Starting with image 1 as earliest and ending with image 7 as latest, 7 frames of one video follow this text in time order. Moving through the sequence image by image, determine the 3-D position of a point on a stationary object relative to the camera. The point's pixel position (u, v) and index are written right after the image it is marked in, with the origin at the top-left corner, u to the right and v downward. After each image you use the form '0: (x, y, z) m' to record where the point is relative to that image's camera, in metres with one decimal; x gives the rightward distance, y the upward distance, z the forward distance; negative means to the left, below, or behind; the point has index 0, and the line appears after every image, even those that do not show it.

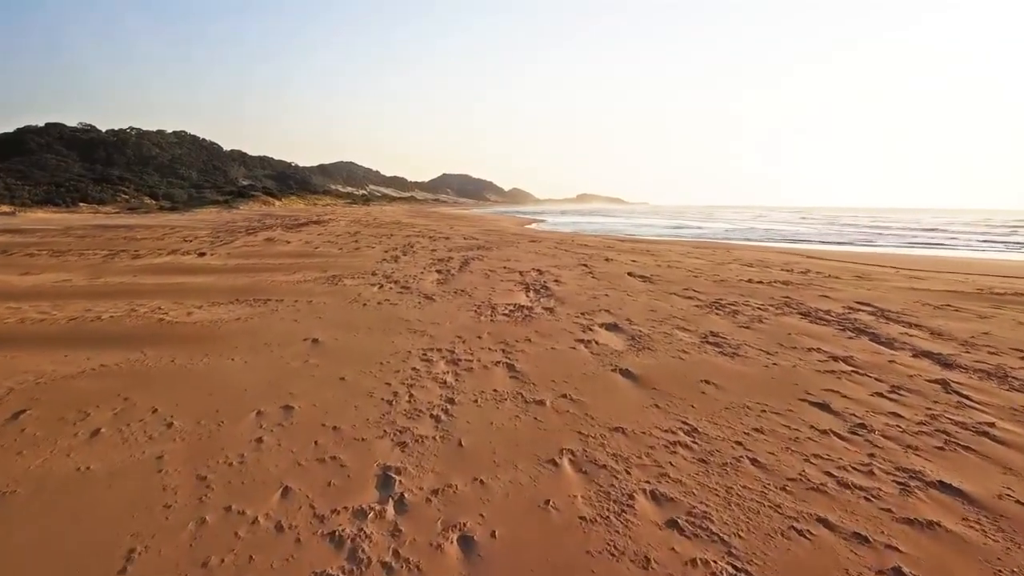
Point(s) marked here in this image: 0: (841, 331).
0: (+2.2, -0.3, +5.7) m
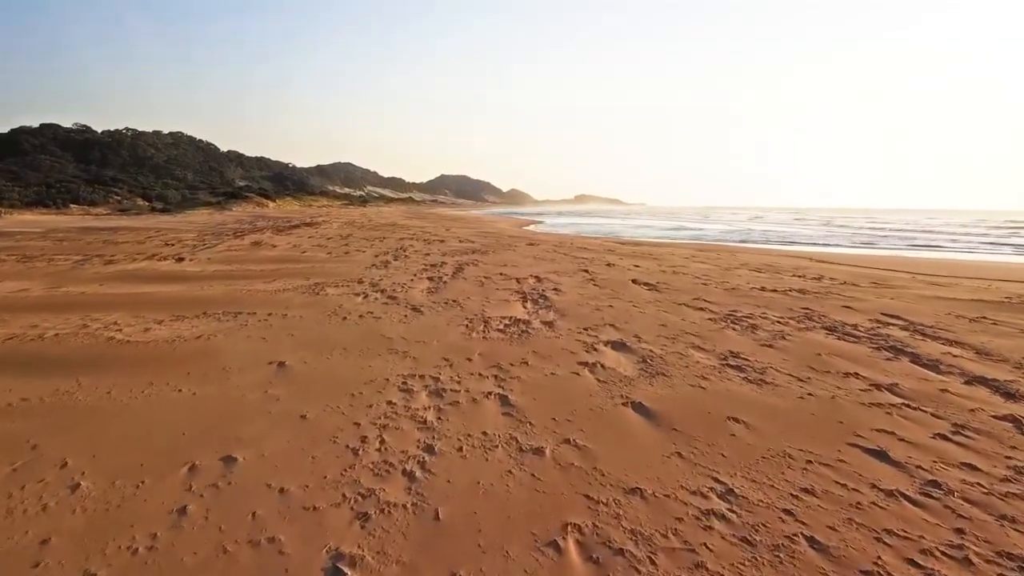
0: (+2.2, -0.4, +5.1) m
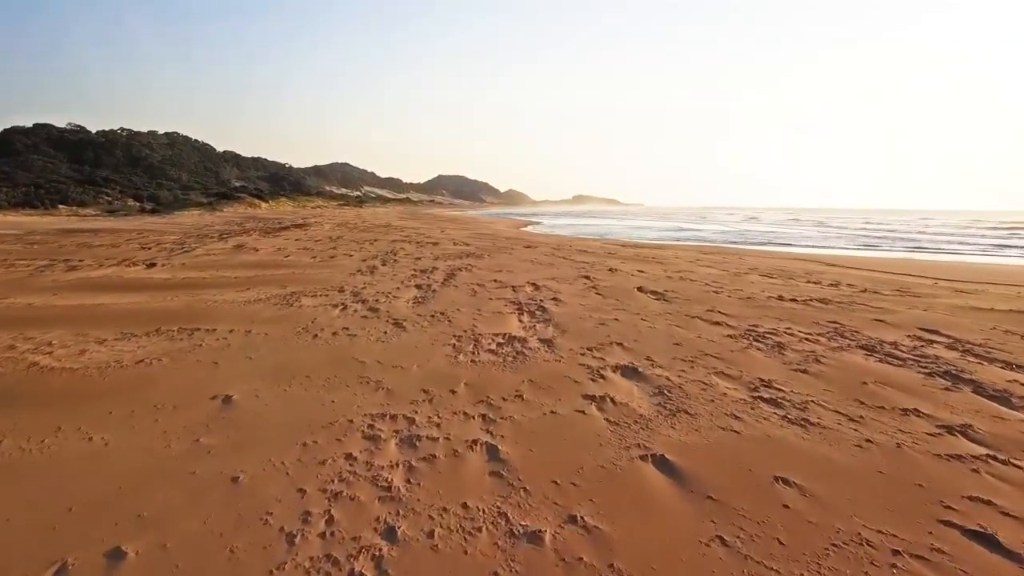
0: (+2.1, -0.5, +4.3) m
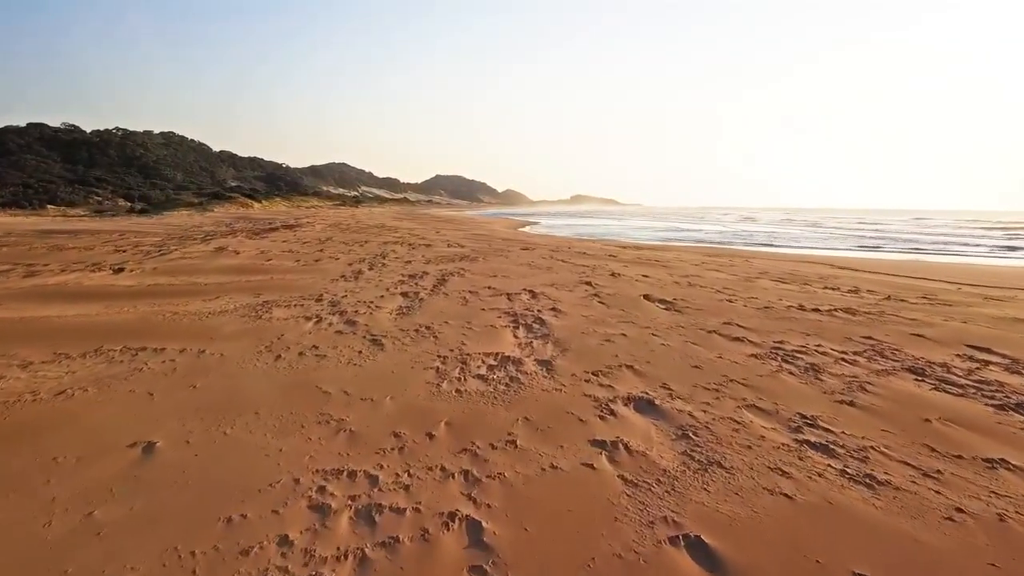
0: (+2.1, -0.5, +3.6) m
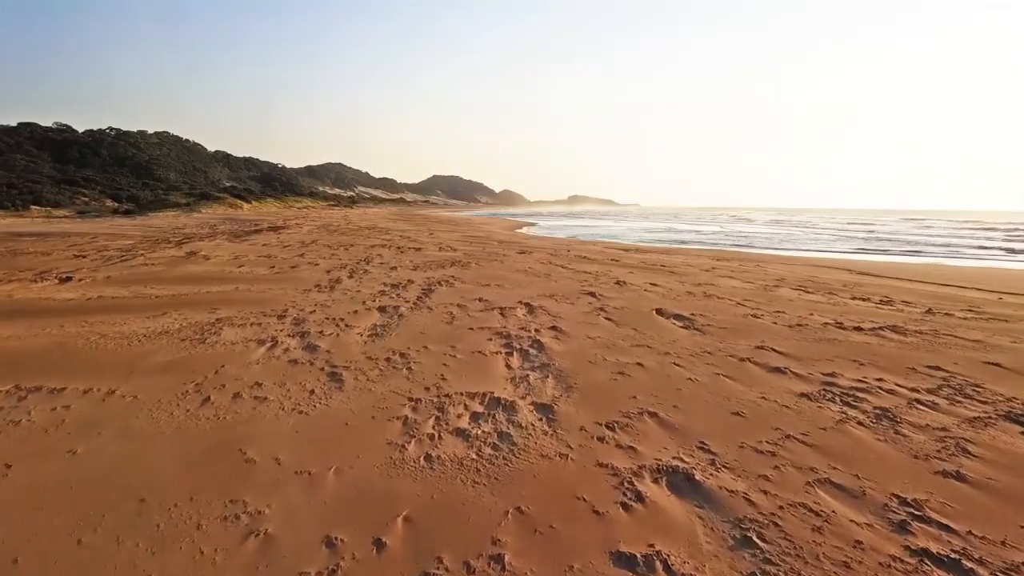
0: (+2.1, -0.6, +2.7) m
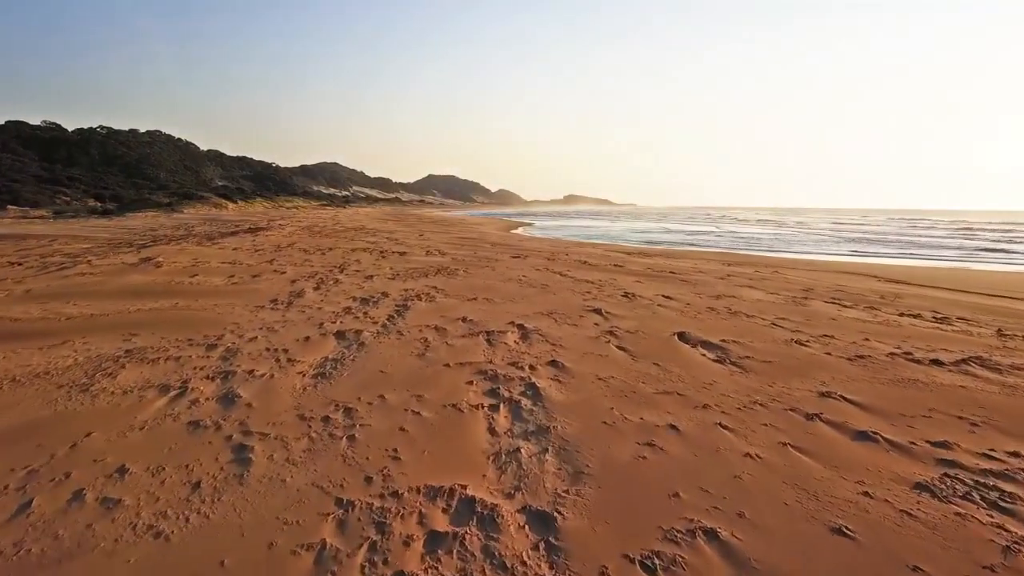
0: (+2.0, -0.8, +1.4) m
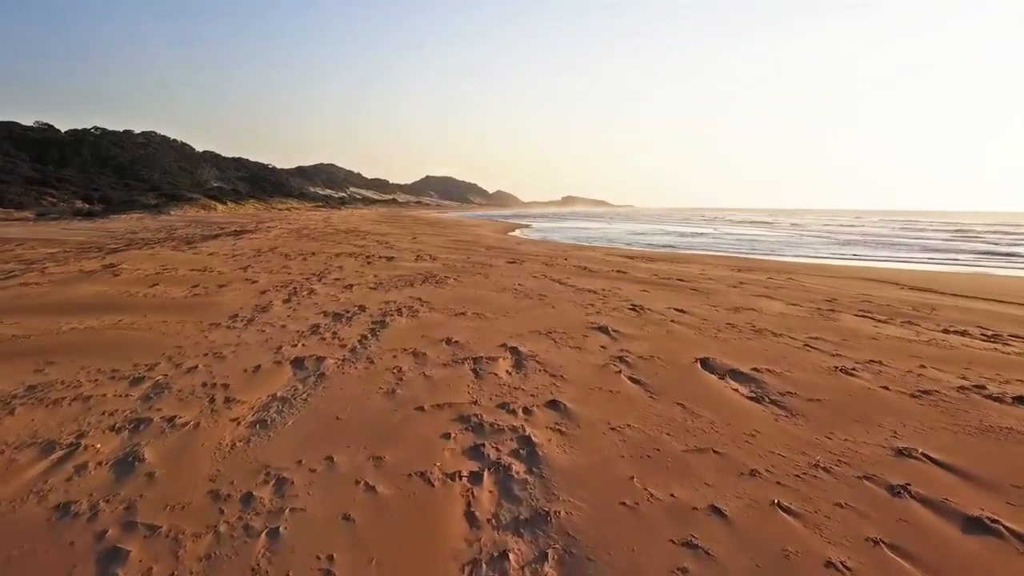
0: (+2.0, -0.9, +0.5) m
